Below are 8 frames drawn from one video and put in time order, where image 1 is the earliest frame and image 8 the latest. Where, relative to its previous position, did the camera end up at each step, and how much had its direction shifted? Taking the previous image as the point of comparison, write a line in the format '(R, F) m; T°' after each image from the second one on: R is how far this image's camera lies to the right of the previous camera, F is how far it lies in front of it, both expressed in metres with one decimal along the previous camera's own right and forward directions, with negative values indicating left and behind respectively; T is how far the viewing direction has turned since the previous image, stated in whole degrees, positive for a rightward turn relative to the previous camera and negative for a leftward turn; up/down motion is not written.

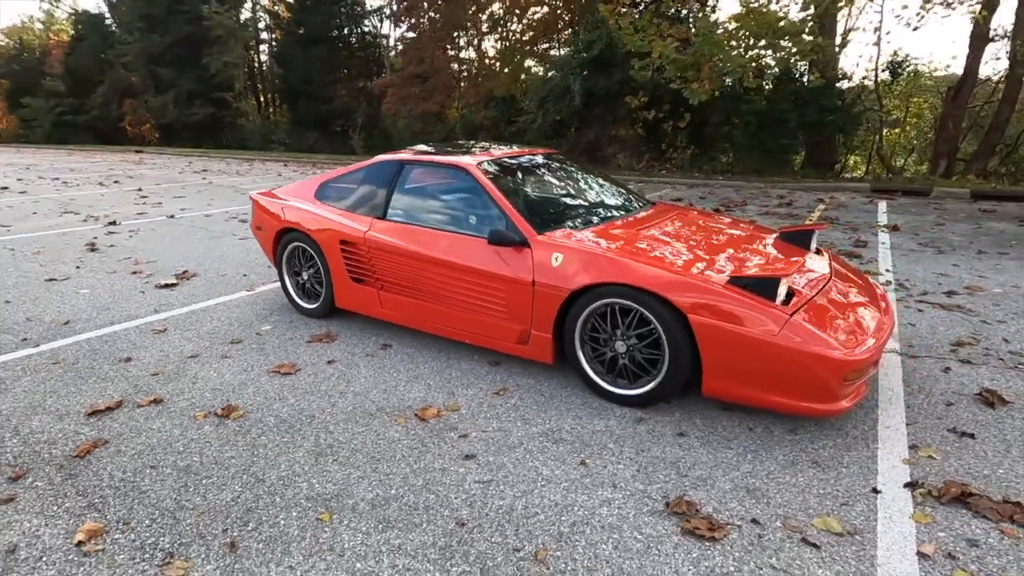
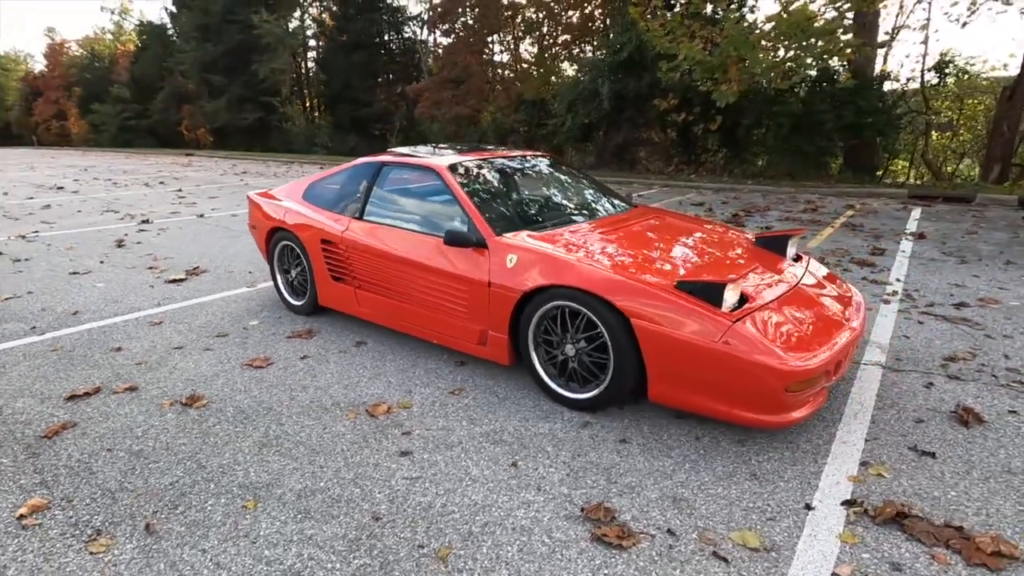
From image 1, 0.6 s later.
(+0.5, 0.0) m; -4°
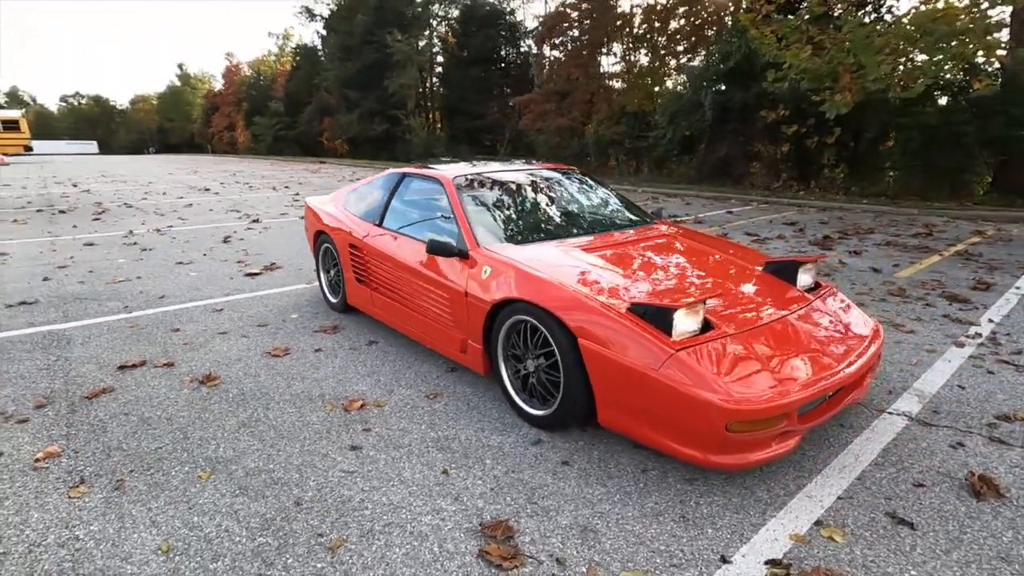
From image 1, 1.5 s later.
(+0.7, 0.0) m; -12°
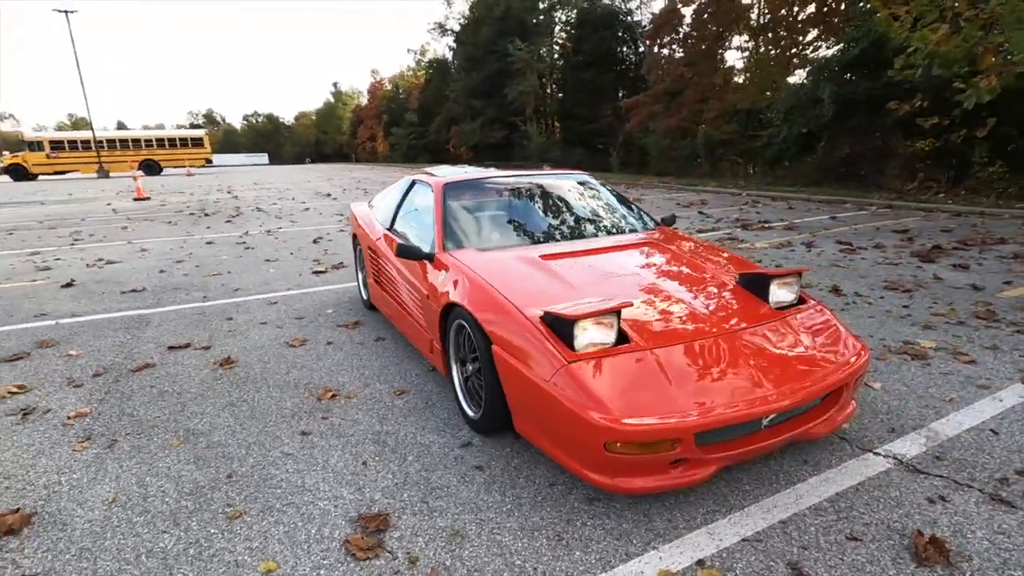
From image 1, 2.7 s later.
(+0.9, +0.1) m; -13°
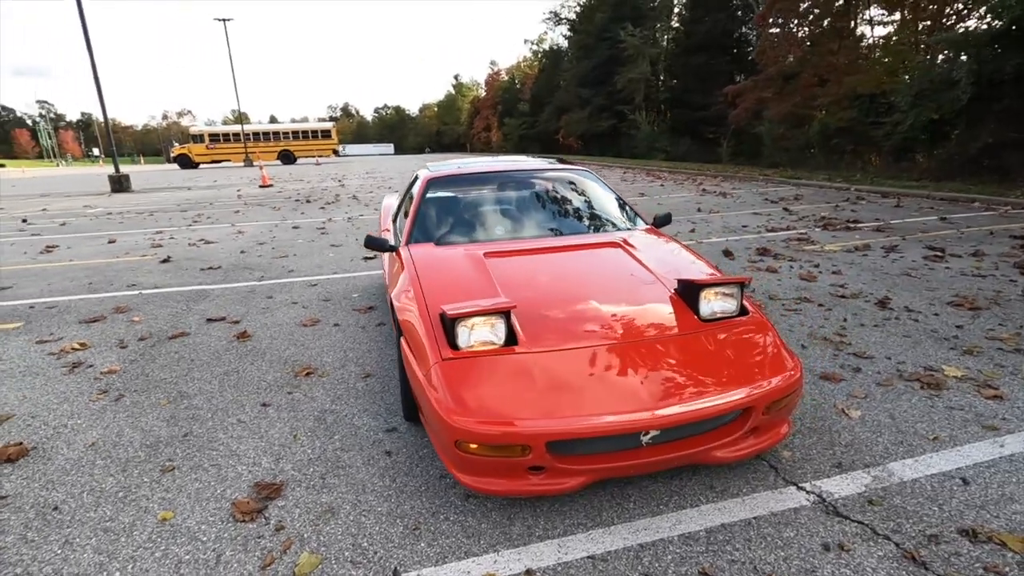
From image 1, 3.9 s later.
(+0.9, +0.1) m; -12°
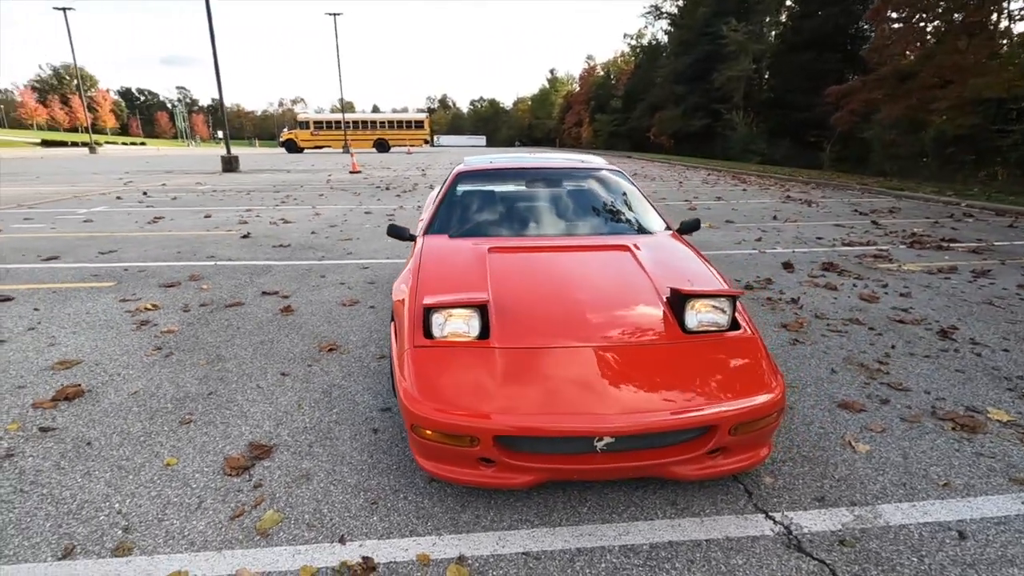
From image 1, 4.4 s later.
(+0.4, 0.0) m; -9°
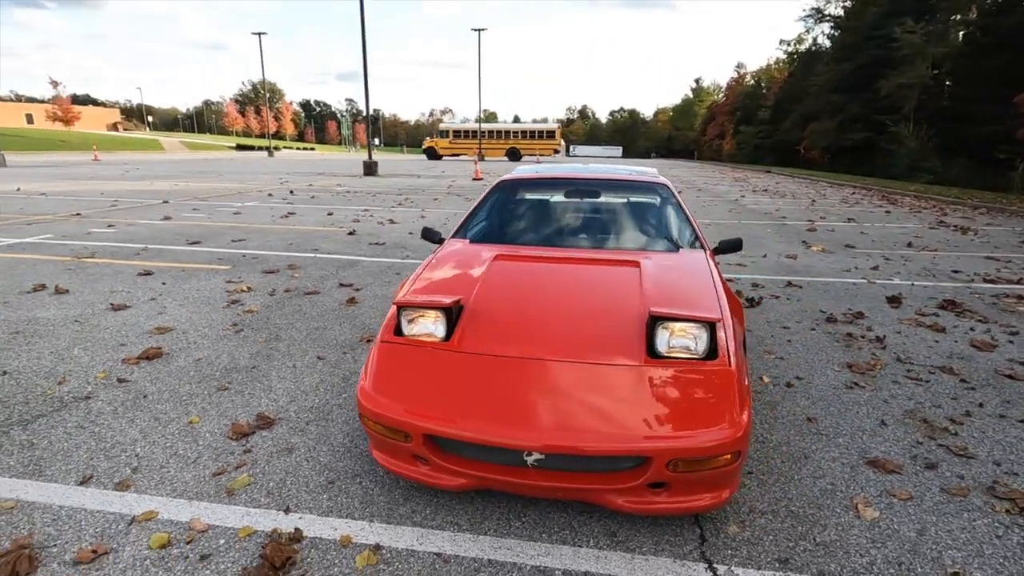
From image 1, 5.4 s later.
(+0.7, +0.1) m; -14°
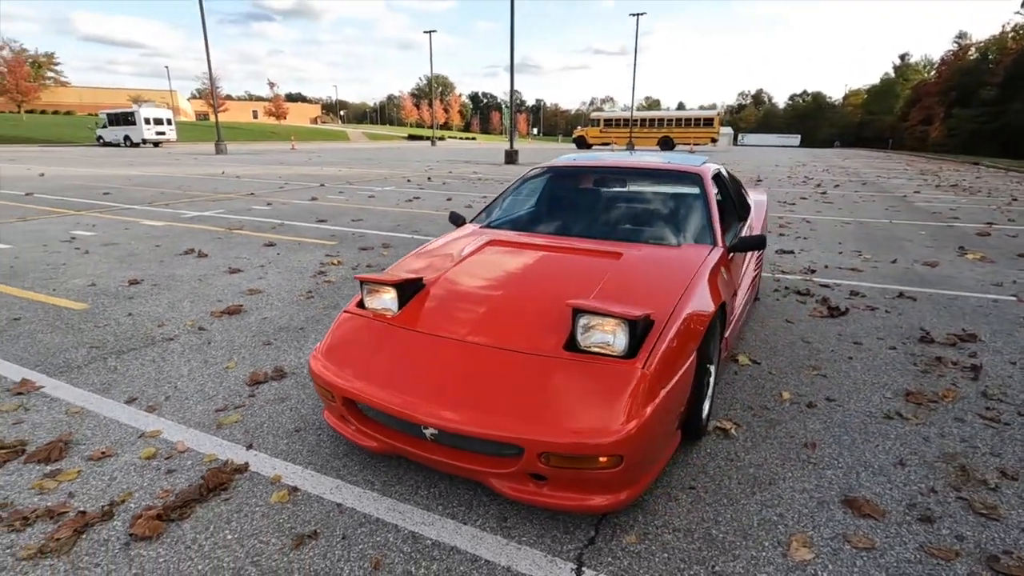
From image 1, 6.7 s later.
(+0.9, +0.1) m; -16°
